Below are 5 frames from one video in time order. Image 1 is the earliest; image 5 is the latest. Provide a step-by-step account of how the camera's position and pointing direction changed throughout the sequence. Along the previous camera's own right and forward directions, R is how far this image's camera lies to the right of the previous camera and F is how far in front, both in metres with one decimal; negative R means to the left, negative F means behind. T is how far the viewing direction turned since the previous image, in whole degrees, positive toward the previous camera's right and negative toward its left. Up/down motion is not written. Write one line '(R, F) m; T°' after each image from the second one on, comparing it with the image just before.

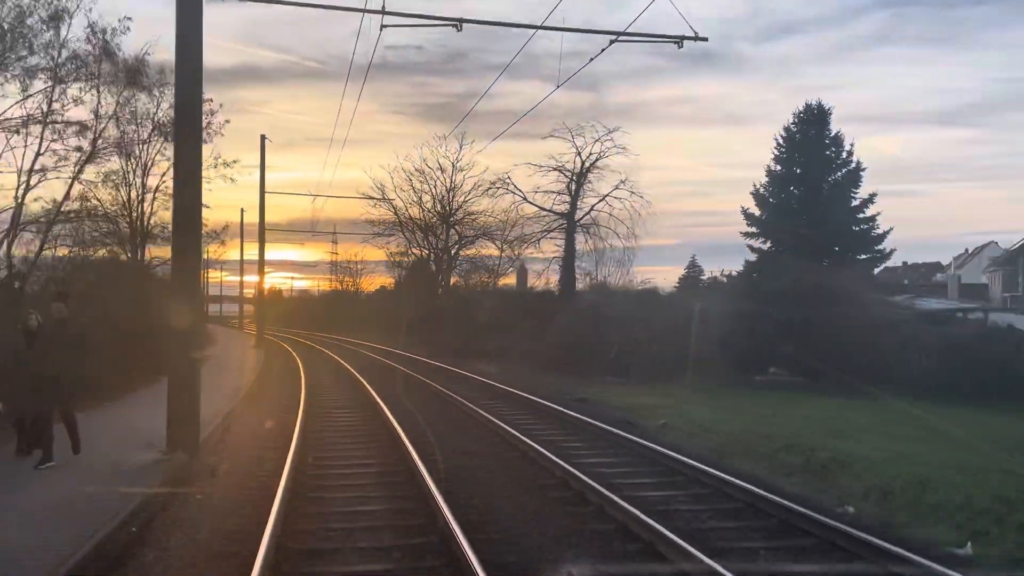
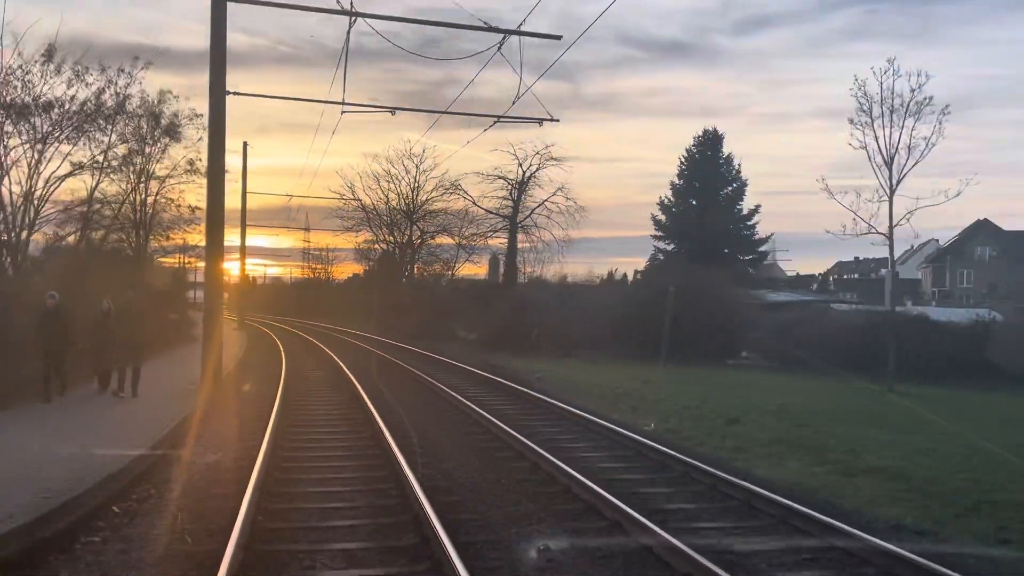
(+0.2, -1.0) m; +2°
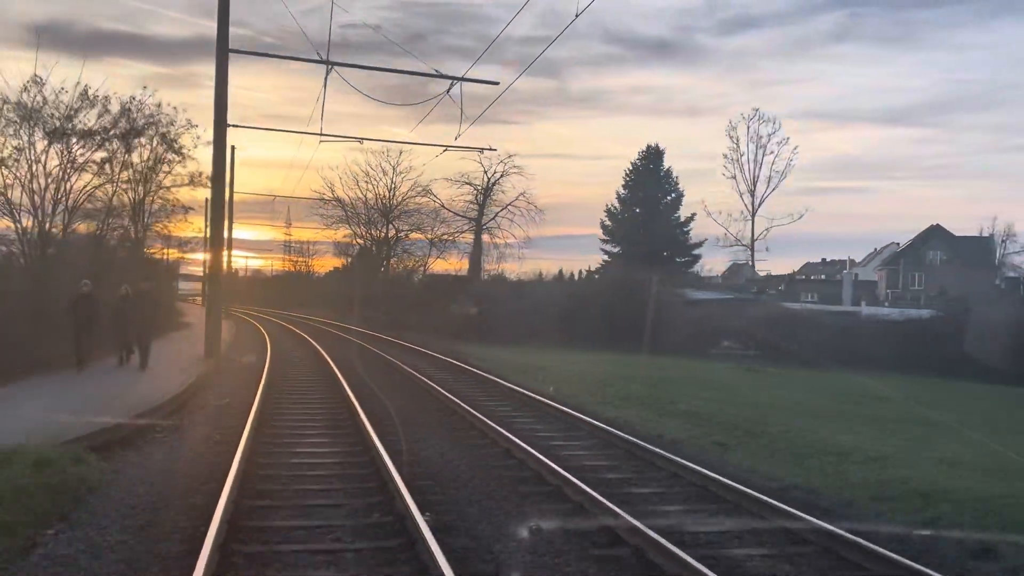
(+0.1, -0.7) m; +1°
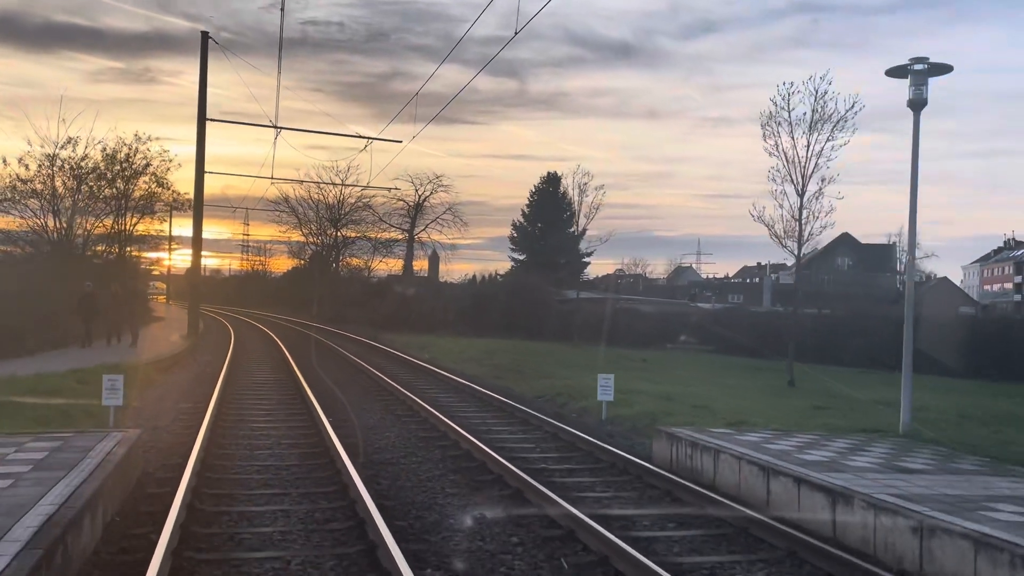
(+0.3, -1.4) m; +3°
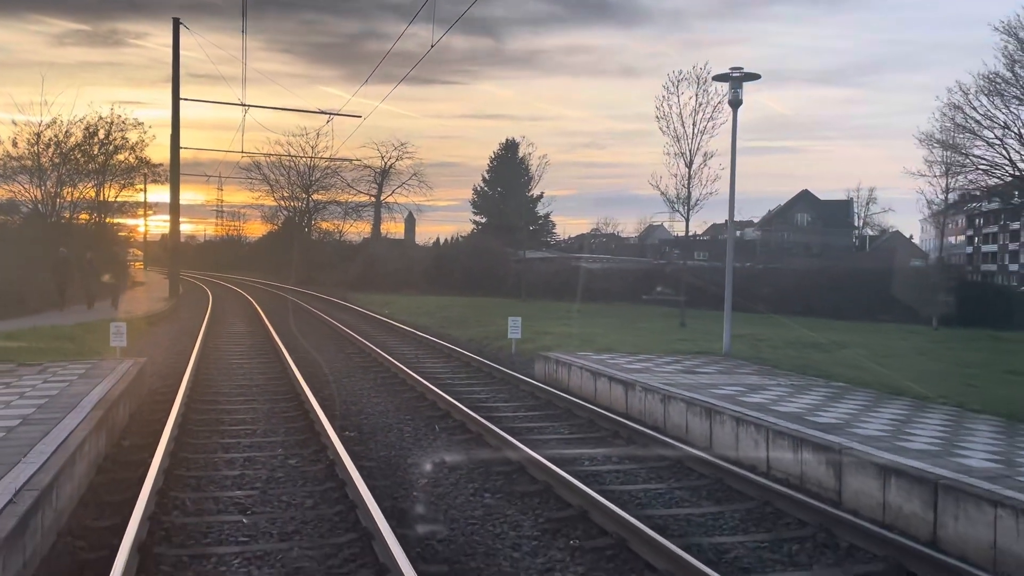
(+0.2, -0.5) m; +1°
